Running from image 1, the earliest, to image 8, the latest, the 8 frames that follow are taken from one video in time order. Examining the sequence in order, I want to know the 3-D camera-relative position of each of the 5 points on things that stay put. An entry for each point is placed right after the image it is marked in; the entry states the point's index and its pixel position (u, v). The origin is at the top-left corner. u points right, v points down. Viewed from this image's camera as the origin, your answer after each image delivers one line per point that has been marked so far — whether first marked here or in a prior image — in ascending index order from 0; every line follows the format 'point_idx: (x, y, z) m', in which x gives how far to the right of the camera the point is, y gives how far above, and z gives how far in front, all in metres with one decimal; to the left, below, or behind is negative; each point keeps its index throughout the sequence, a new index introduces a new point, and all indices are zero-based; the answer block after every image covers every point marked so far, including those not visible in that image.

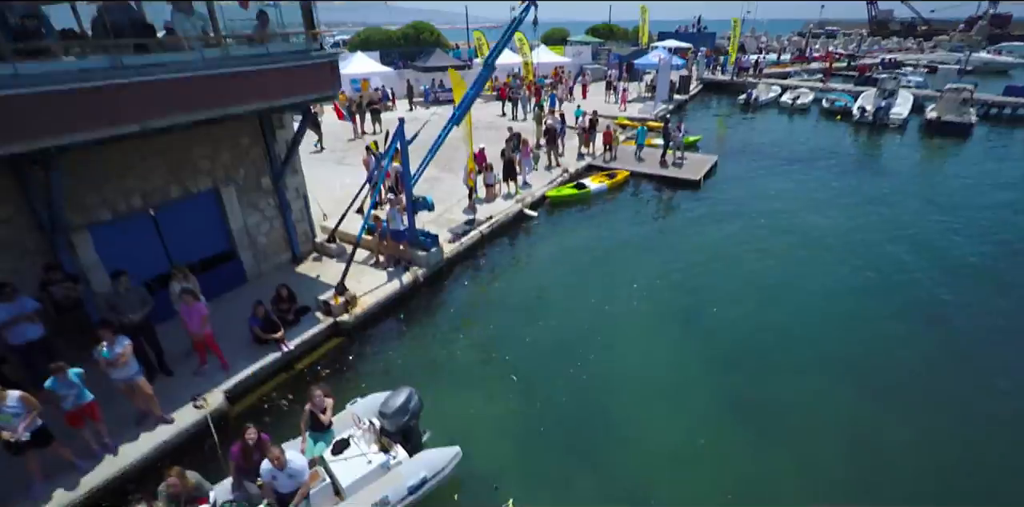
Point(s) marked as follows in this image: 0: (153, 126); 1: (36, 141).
0: (-3.8, +1.4, +5.7) m
1: (-4.4, +1.0, +4.9) m
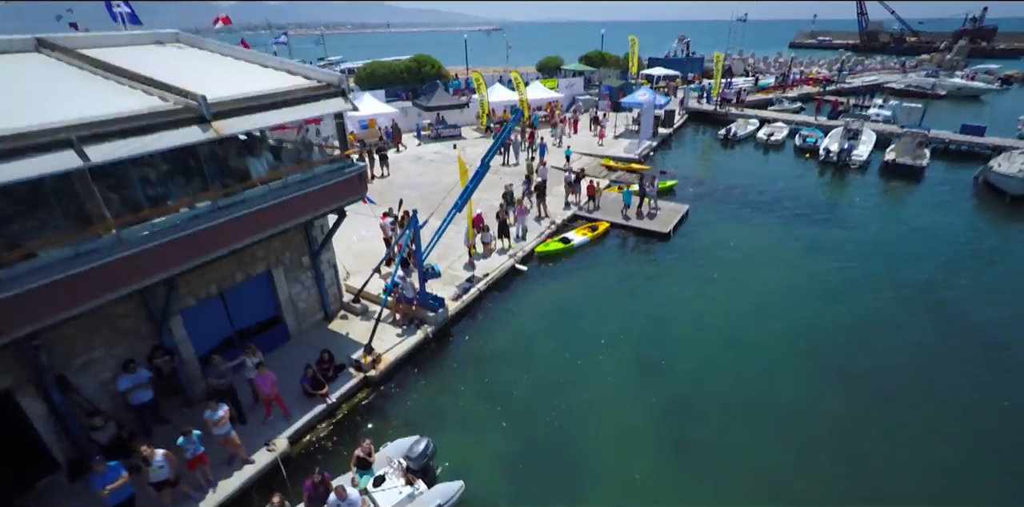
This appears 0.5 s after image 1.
0: (-4.0, +0.1, +7.7) m
1: (-4.5, -0.2, +6.9) m
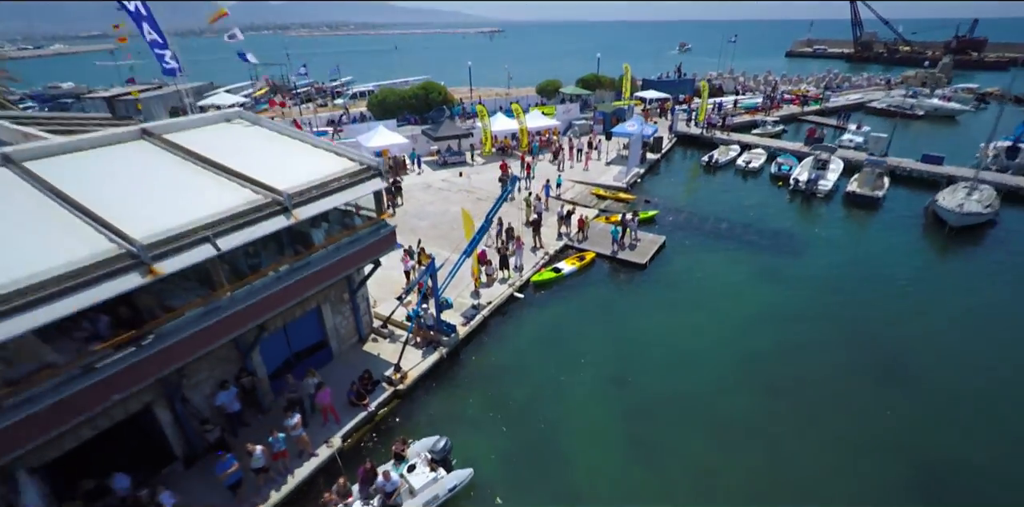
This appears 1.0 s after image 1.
0: (-4.1, -0.8, +10.3) m
1: (-4.6, -1.1, +9.5) m
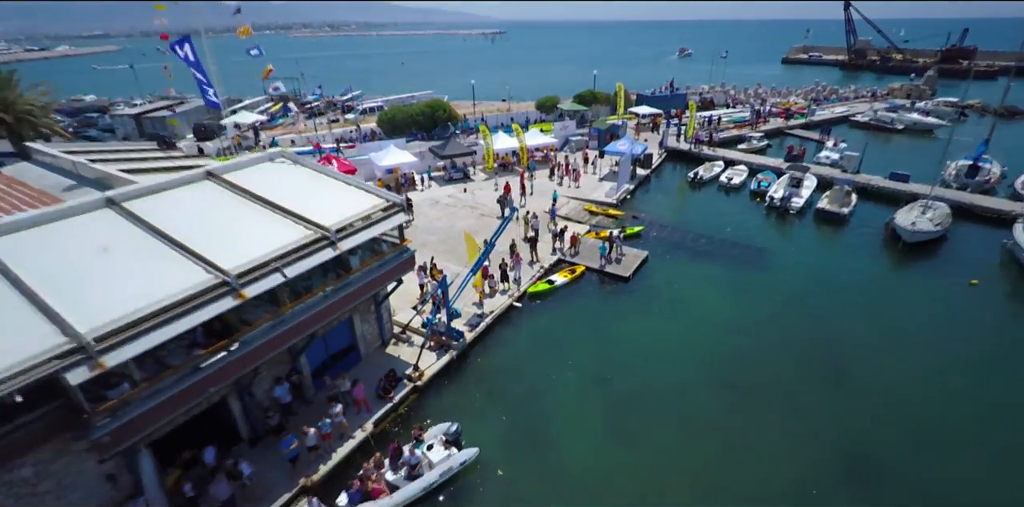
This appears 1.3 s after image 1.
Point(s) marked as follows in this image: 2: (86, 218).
0: (-4.1, -1.3, +12.8) m
1: (-4.6, -1.7, +11.9) m
2: (-9.5, +0.9, +11.6) m
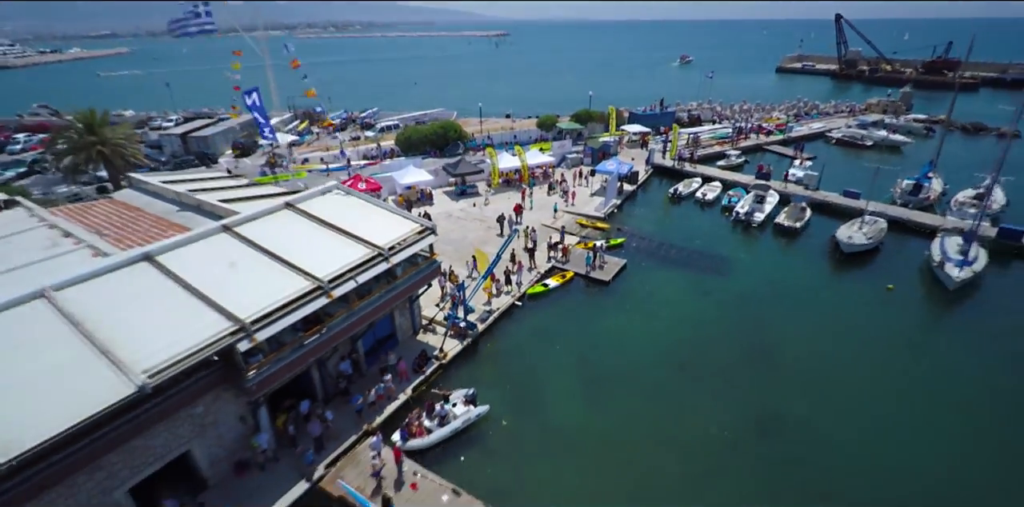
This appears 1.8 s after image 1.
0: (-4.0, -1.7, +17.5) m
1: (-4.6, -2.1, +16.7) m
2: (-9.4, +0.6, +16.3) m
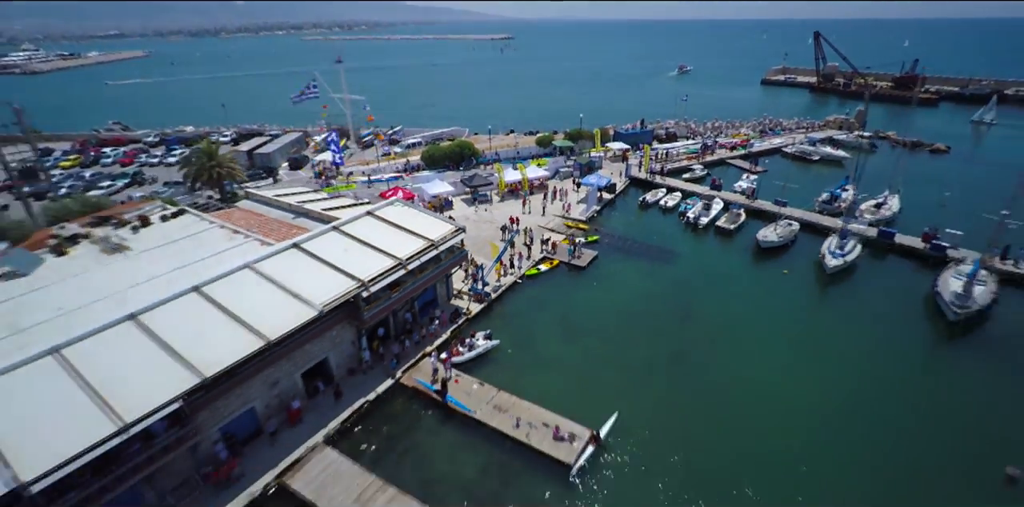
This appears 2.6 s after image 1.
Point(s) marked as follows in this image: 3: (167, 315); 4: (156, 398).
0: (-3.9, -1.3, +27.3) m
1: (-4.5, -1.6, +26.5) m
2: (-9.3, +1.0, +26.2) m
3: (-13.0, -2.2, +19.7) m
4: (-11.3, -4.6, +16.5) m
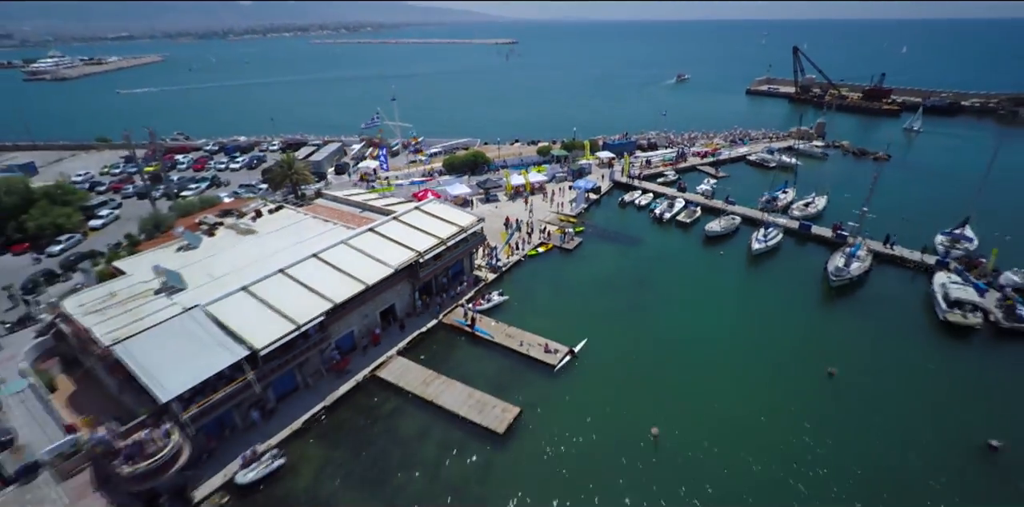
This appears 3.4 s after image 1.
0: (-3.5, 0.0, +38.8) m
1: (-4.0, -0.3, +38.0) m
2: (-8.9, +2.3, +37.7) m
3: (-12.7, -0.9, +31.2) m
4: (-11.0, -3.3, +28.0) m
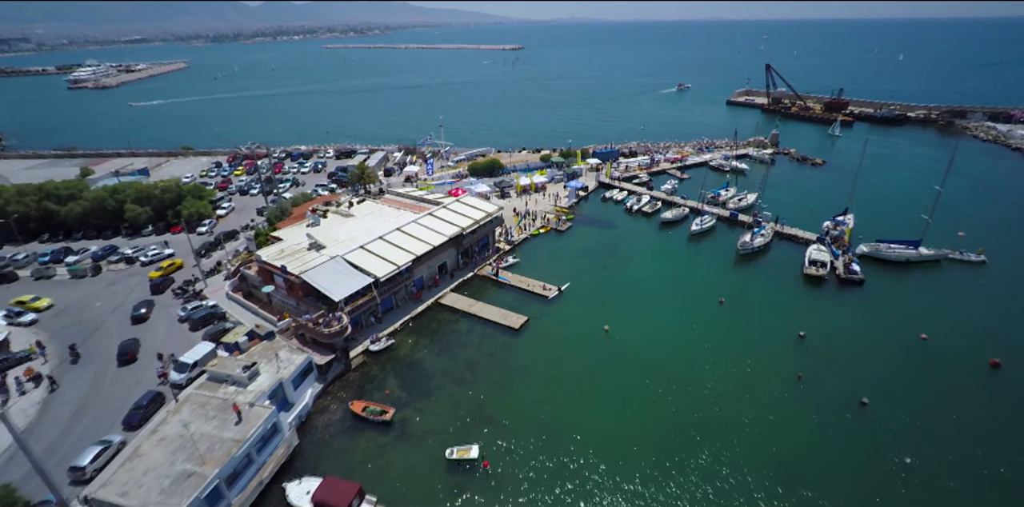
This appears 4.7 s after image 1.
0: (-2.4, +2.5, +57.5) m
1: (-2.9, +2.2, +56.7) m
2: (-7.7, +4.9, +56.5) m
3: (-11.6, +1.6, +50.0) m
4: (-9.9, -0.7, +46.8) m
